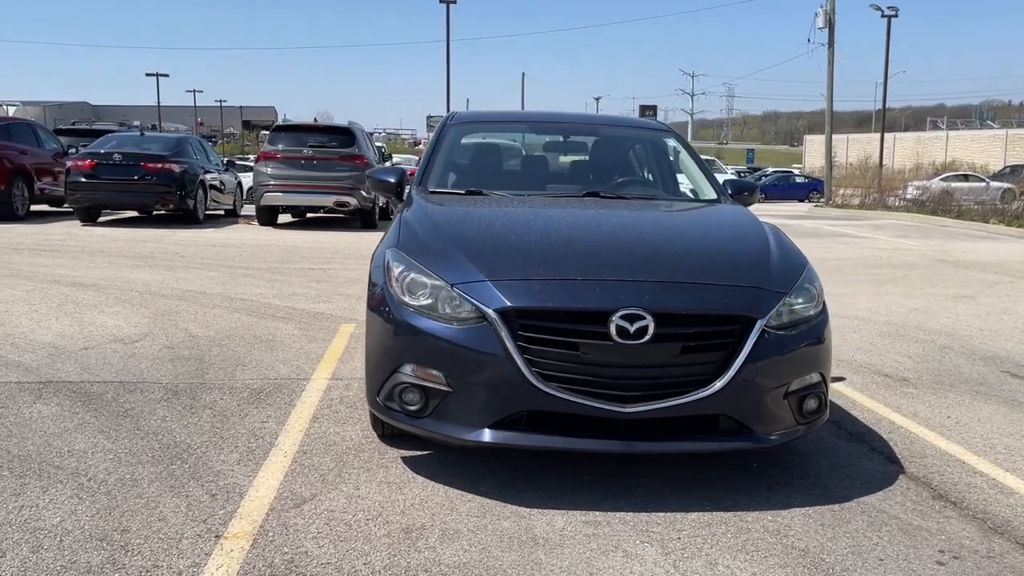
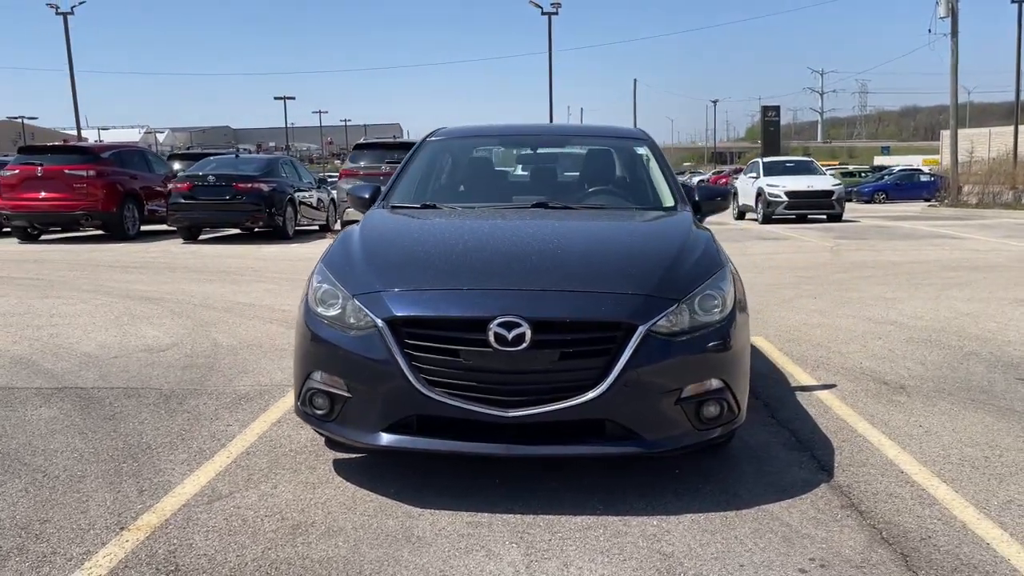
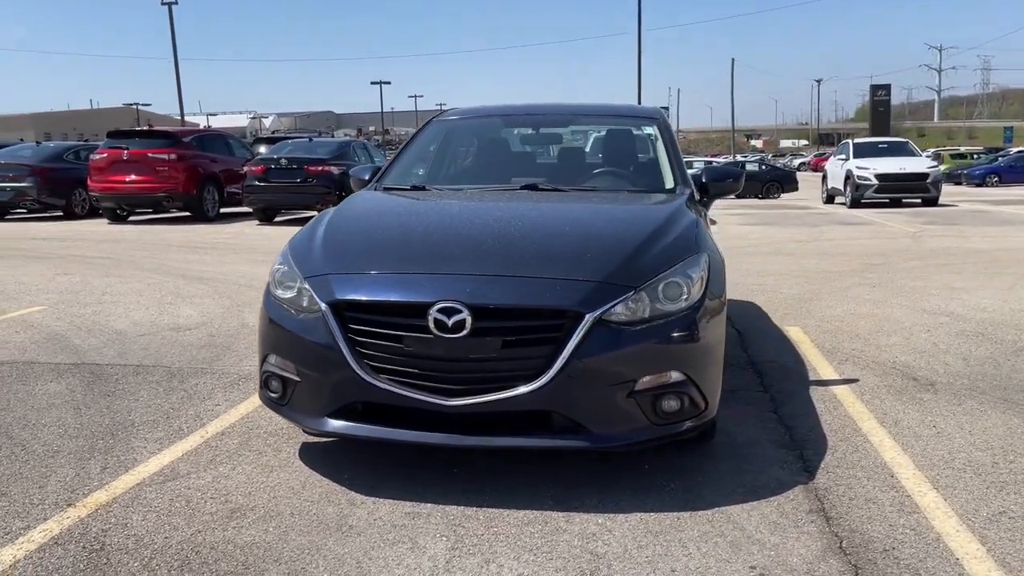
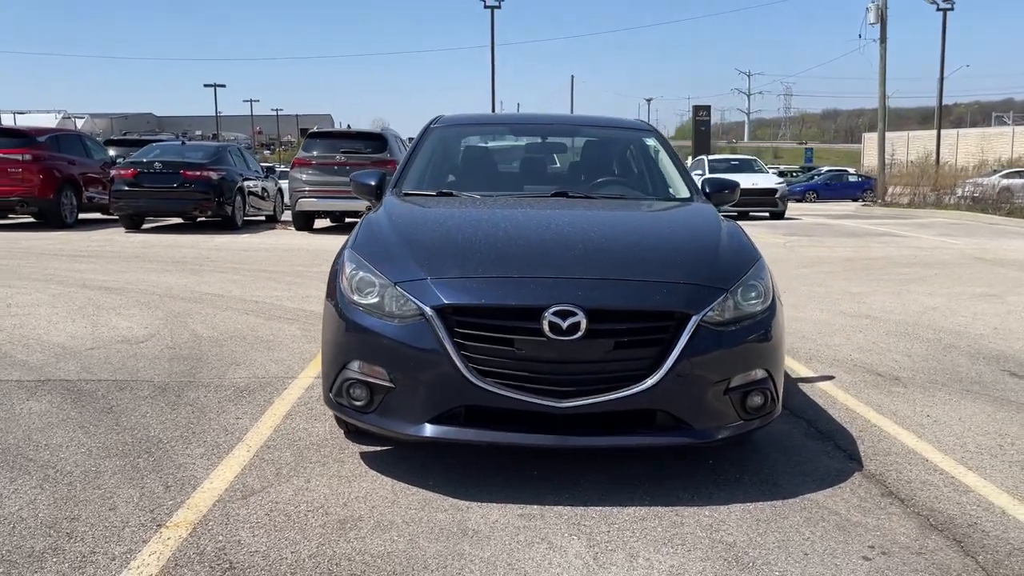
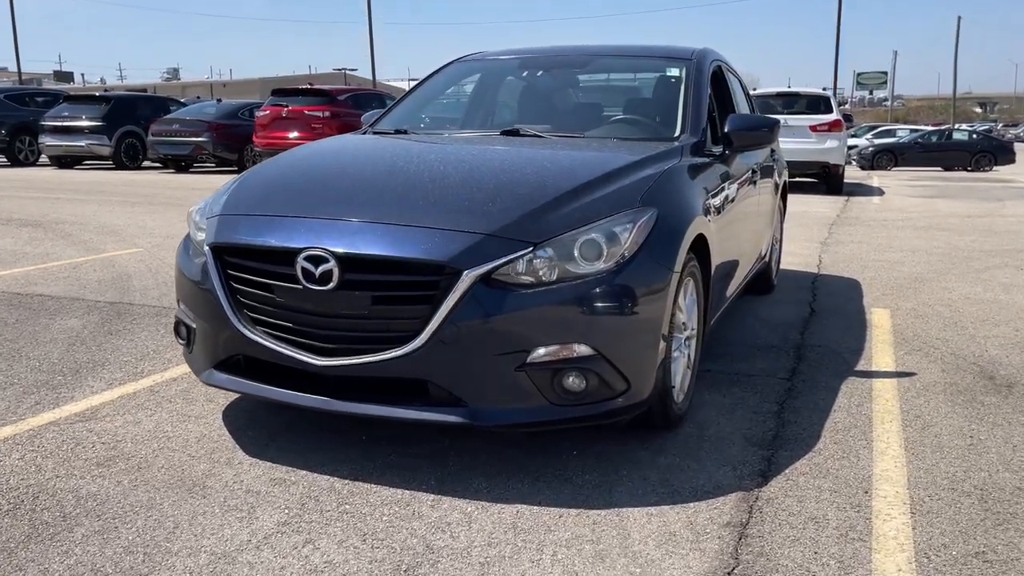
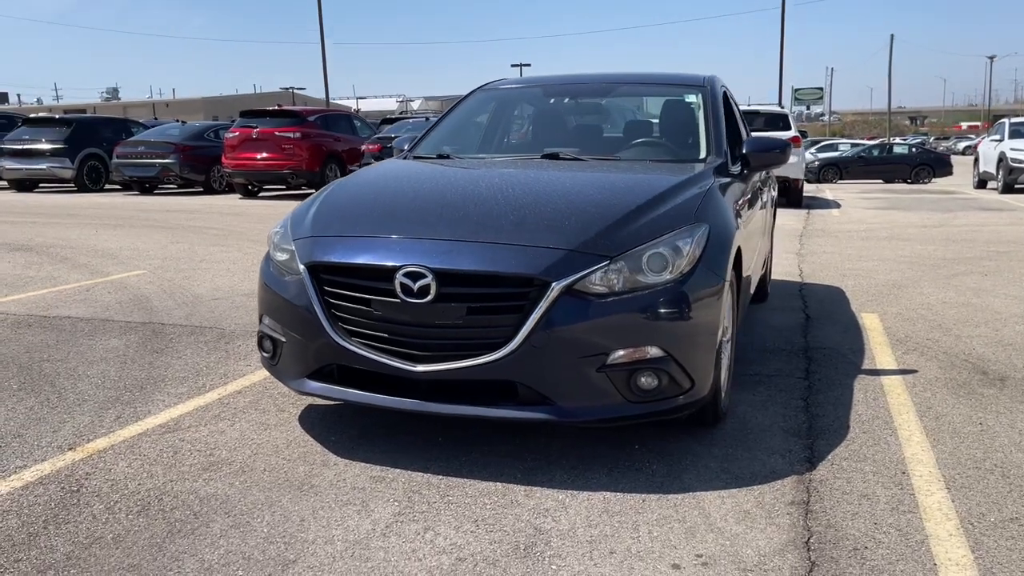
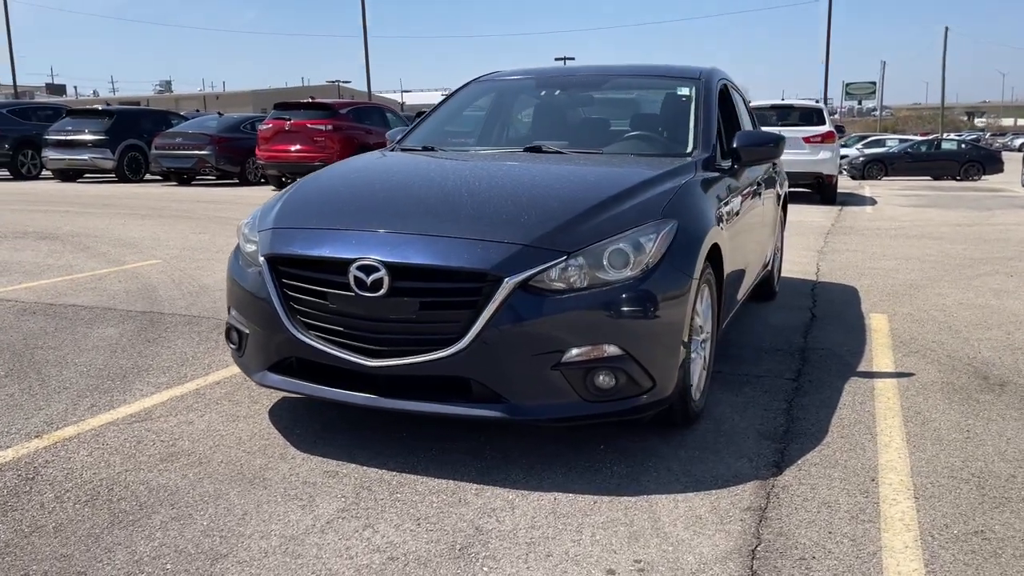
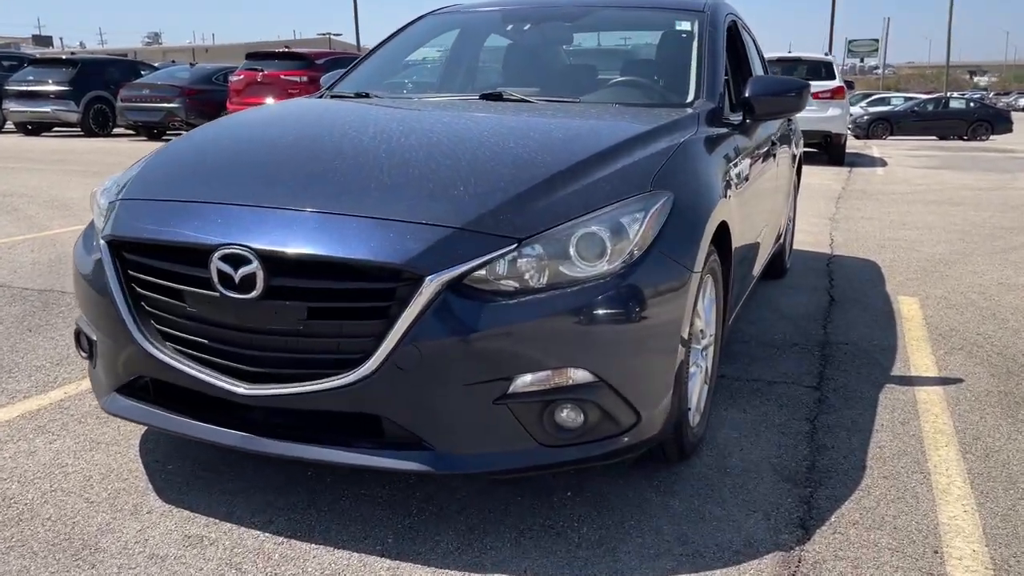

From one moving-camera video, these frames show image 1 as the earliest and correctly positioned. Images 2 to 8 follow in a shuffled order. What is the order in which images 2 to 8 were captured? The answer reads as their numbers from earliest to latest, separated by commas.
4, 2, 3, 6, 7, 5, 8
